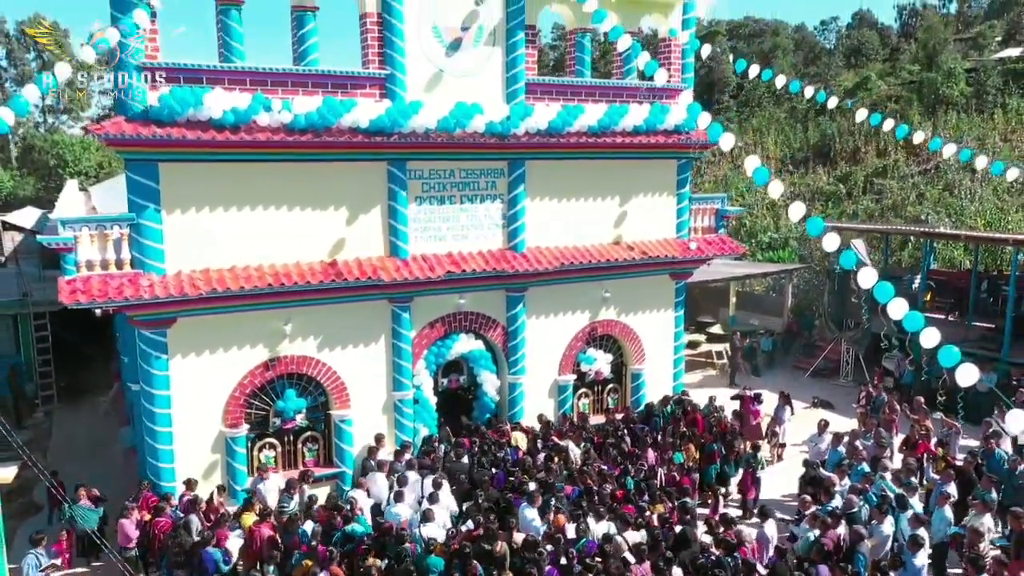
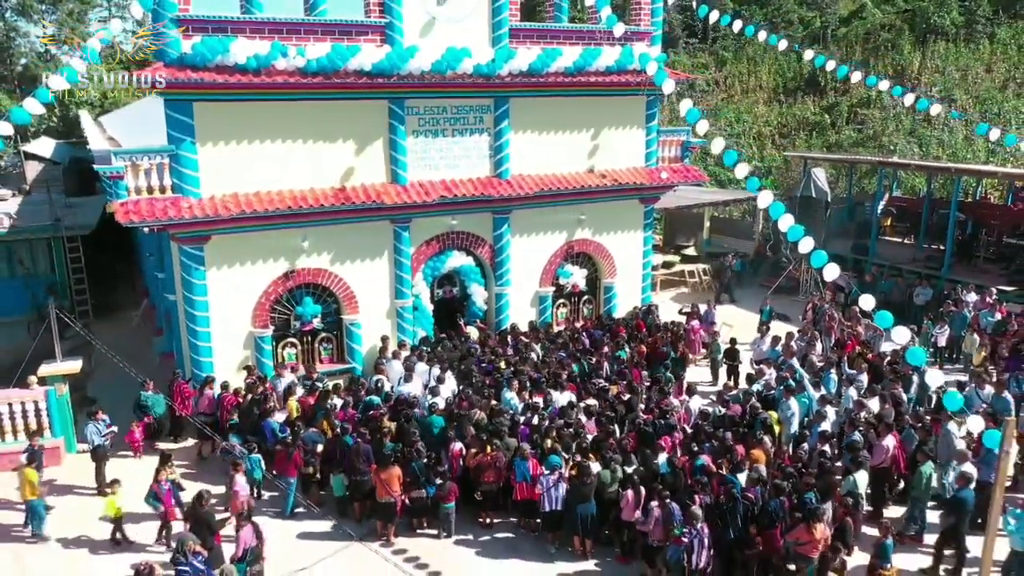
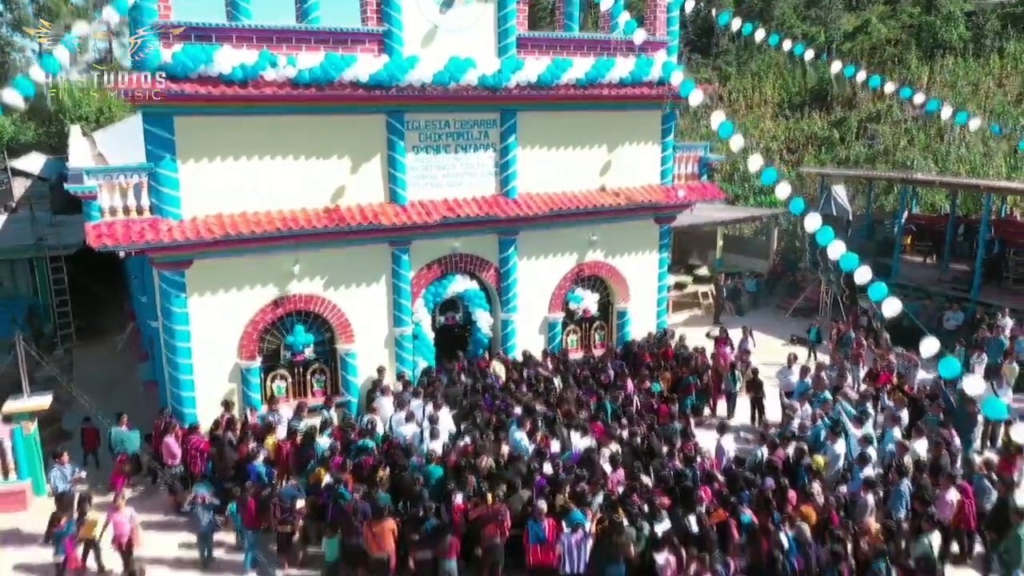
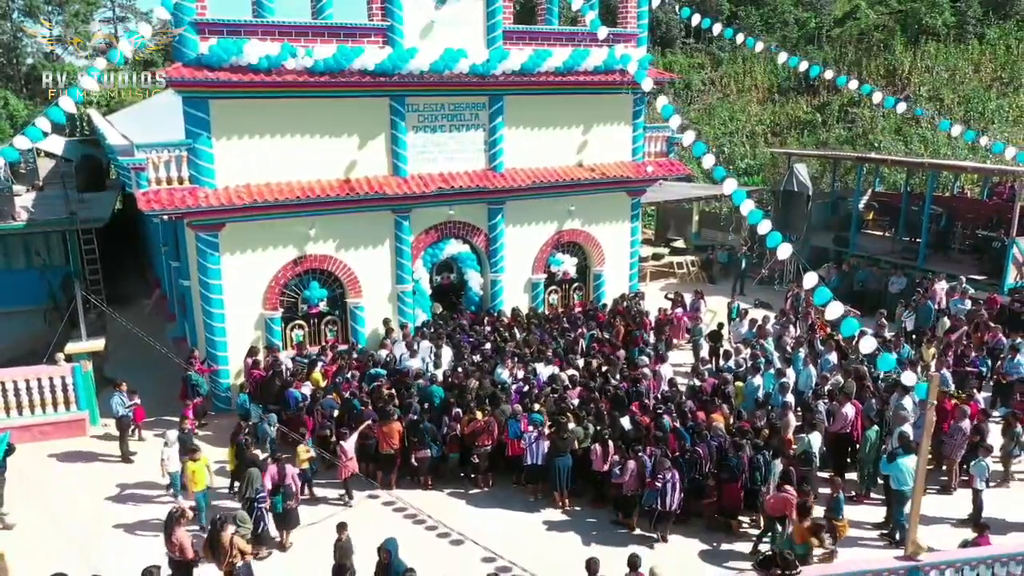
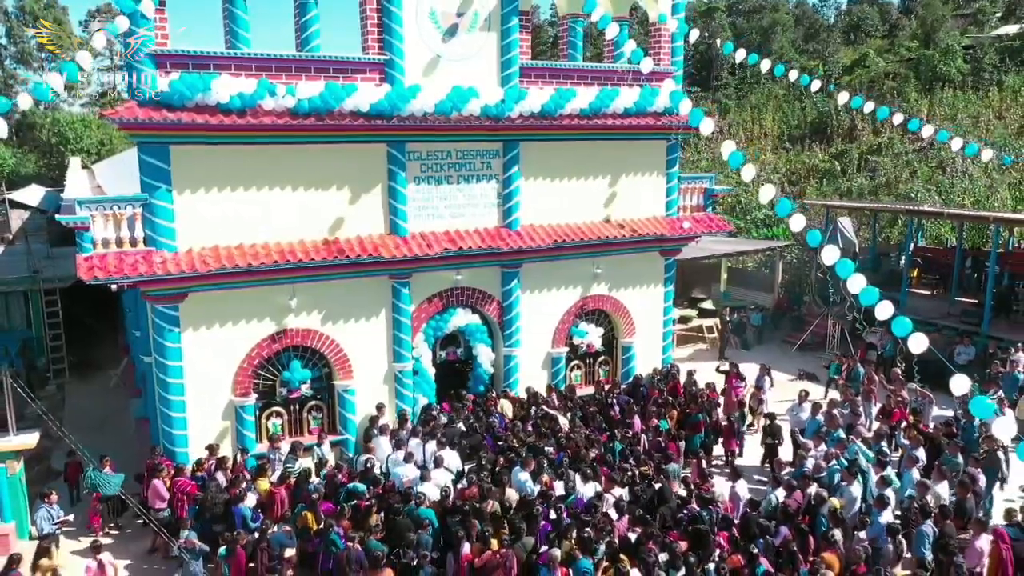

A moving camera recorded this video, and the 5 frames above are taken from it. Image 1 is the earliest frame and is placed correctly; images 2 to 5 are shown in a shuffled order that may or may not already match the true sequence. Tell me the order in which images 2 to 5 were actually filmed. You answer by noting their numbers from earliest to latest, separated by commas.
5, 3, 2, 4
